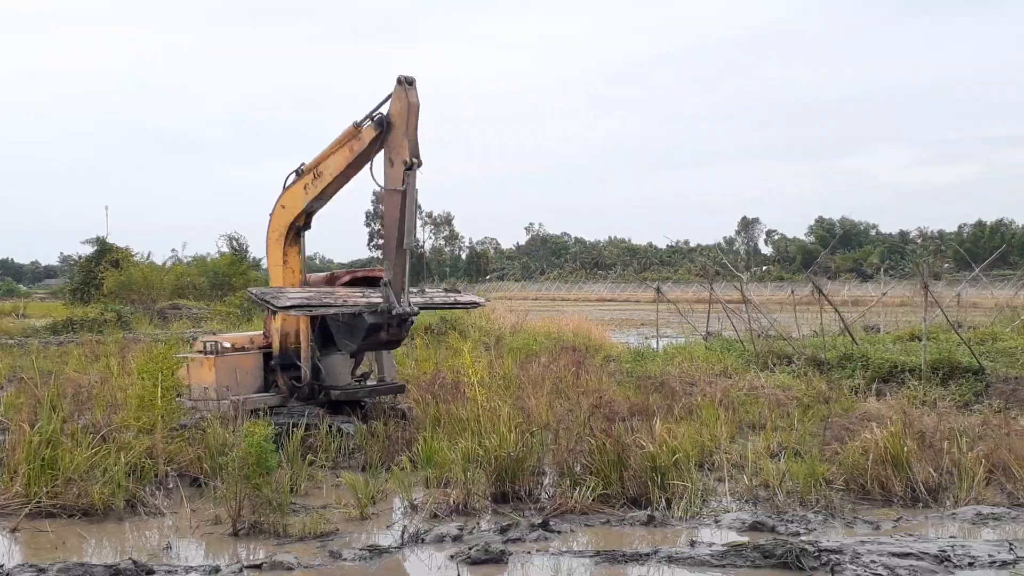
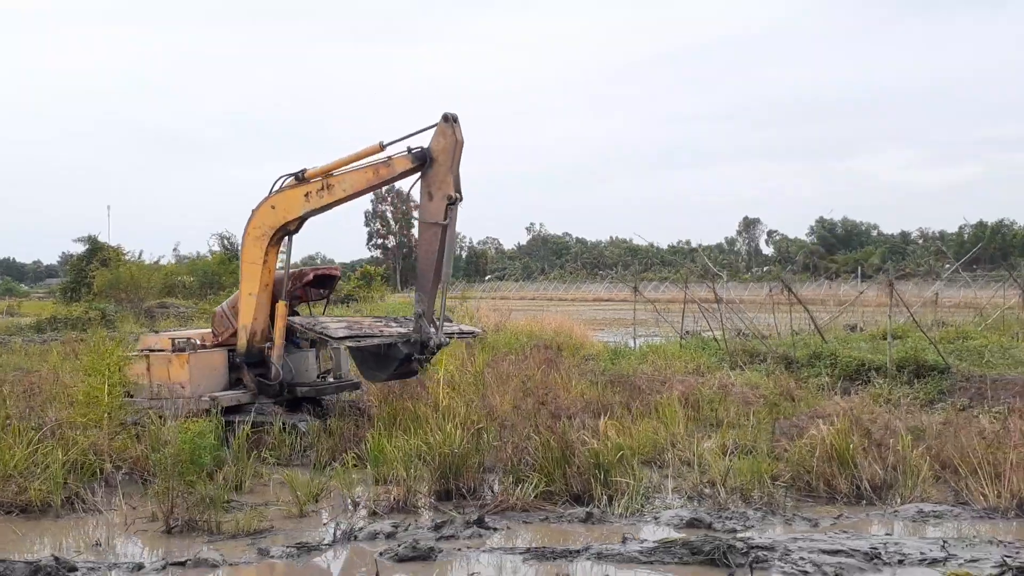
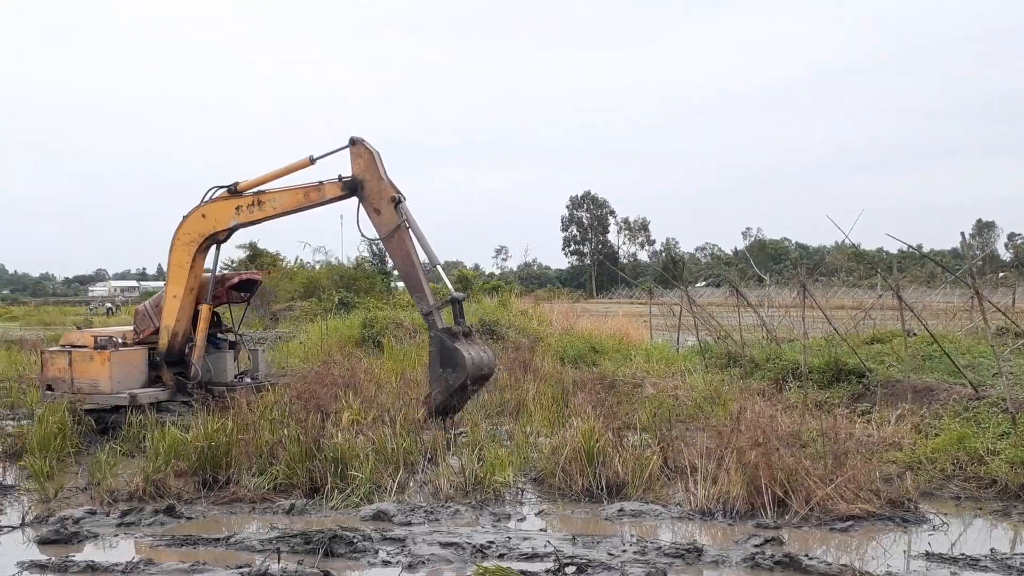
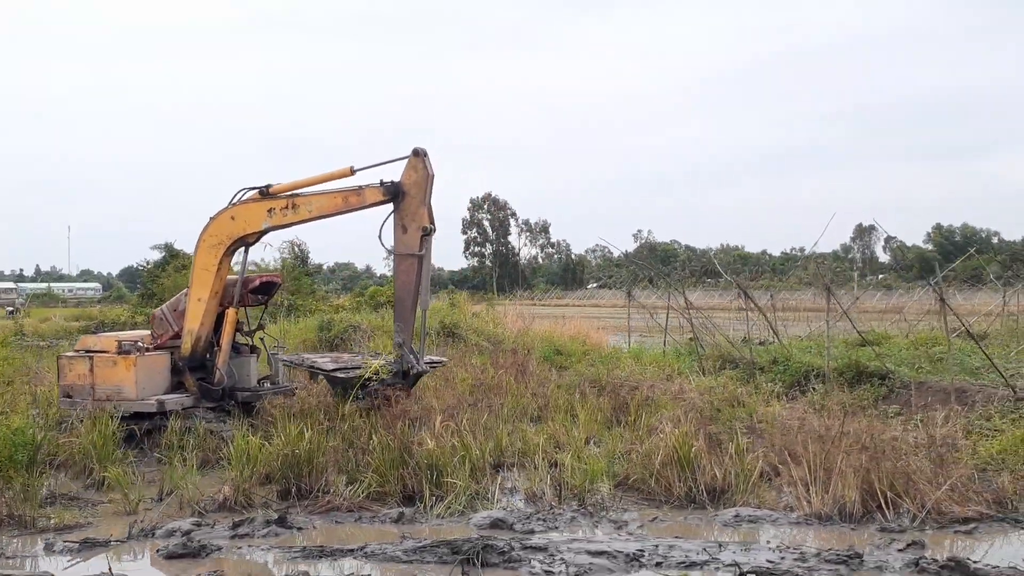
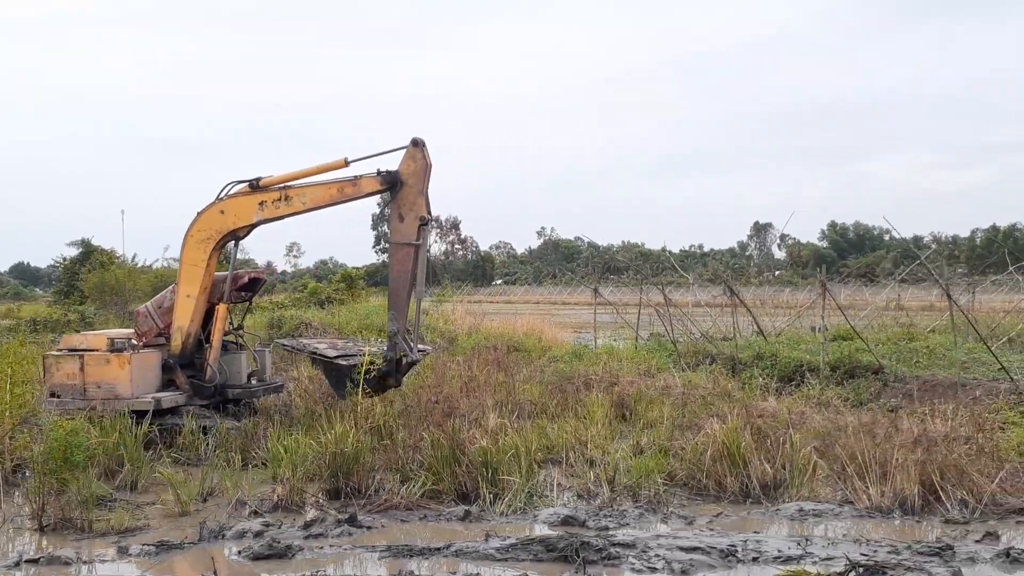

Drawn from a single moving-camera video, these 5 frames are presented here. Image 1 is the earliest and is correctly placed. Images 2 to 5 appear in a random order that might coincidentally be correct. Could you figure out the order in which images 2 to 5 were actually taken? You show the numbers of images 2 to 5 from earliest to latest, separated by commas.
2, 5, 4, 3
